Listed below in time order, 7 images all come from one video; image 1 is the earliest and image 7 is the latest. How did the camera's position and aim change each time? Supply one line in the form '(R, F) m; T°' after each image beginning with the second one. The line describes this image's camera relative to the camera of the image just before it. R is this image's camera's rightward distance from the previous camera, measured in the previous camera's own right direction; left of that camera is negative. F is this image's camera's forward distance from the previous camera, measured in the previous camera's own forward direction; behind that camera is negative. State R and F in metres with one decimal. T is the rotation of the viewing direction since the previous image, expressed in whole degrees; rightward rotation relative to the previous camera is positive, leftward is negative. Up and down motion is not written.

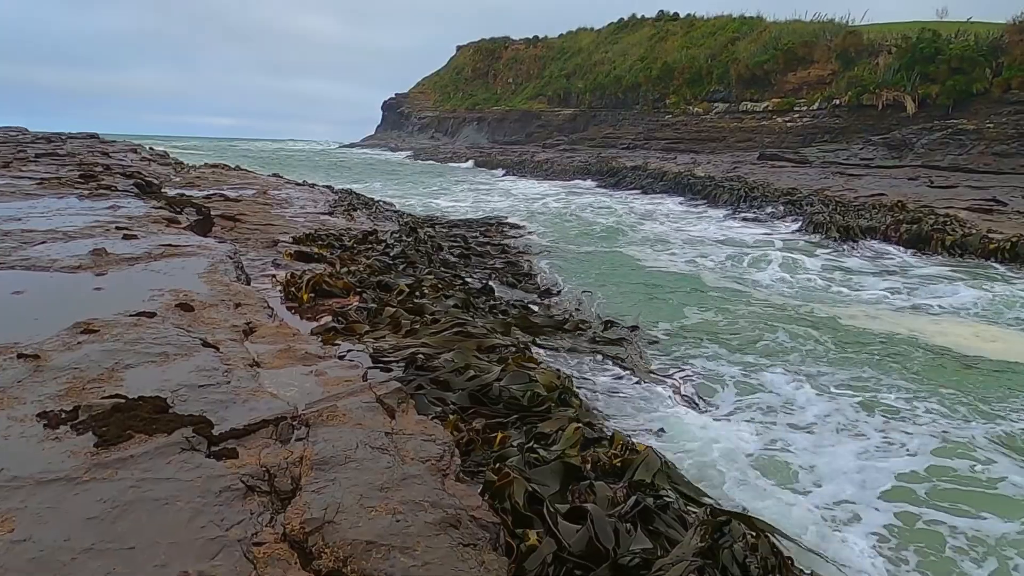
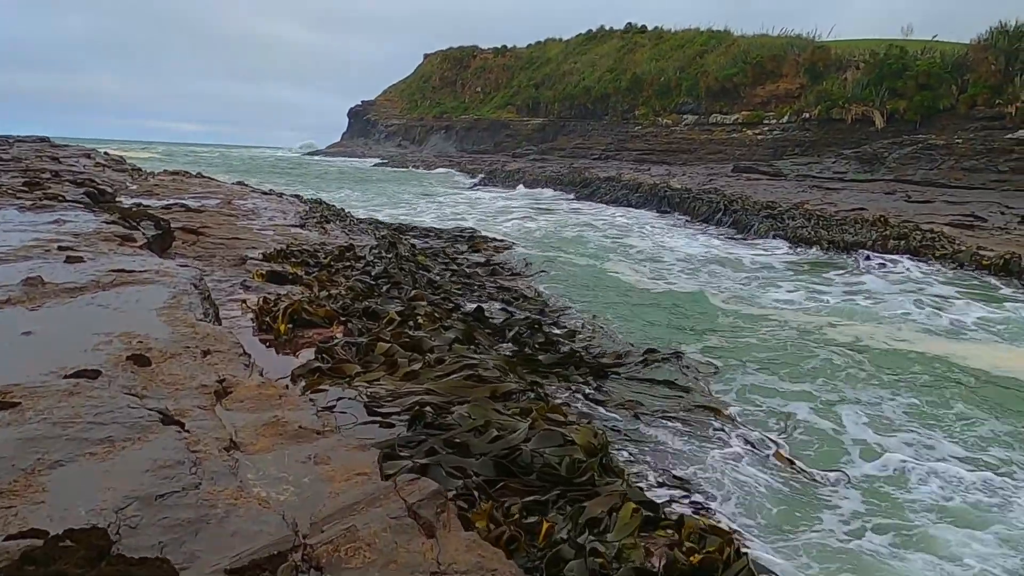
(-0.3, +0.6) m; +3°
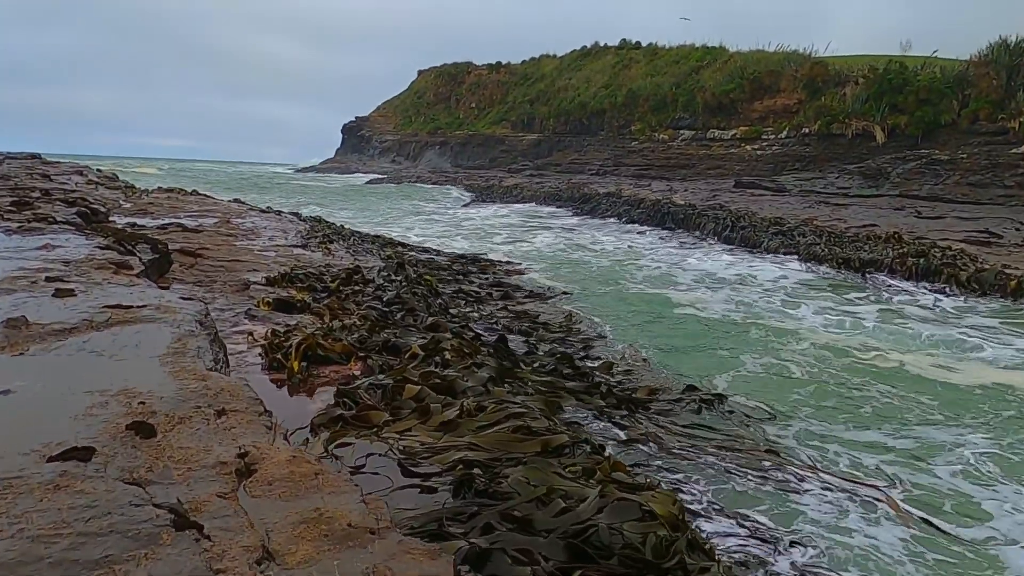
(-0.3, +0.4) m; +1°
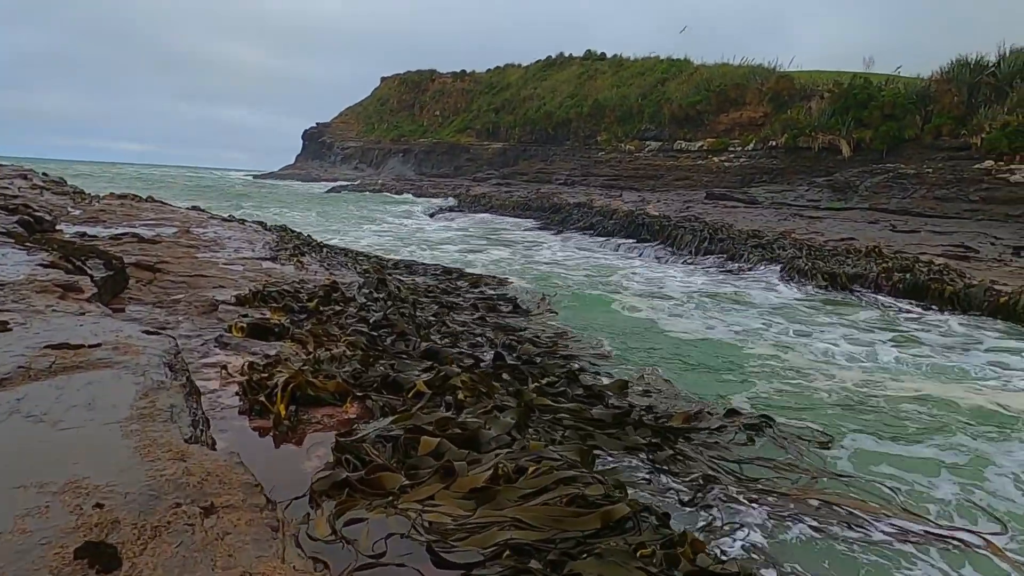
(-0.3, +0.6) m; +3°
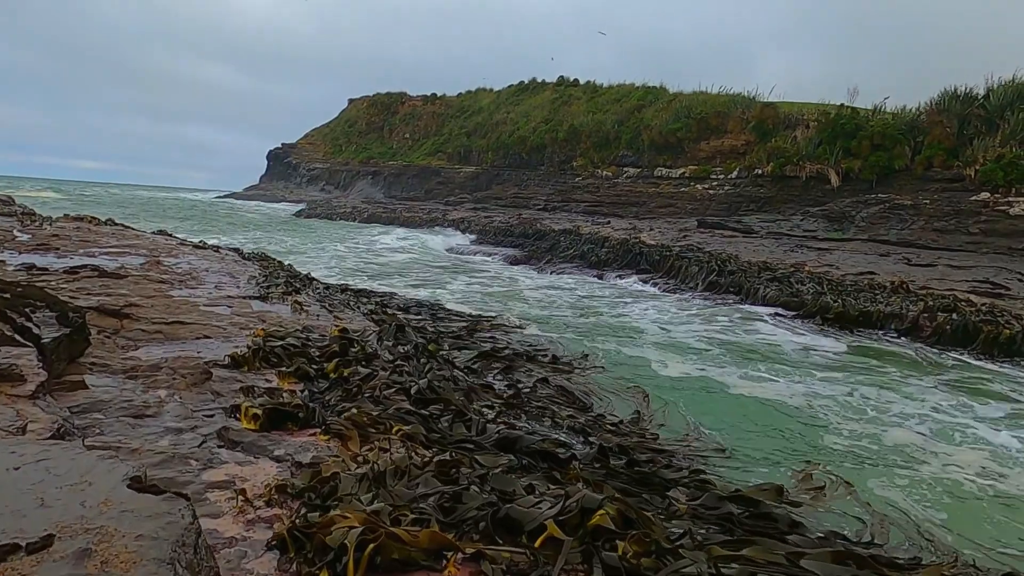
(-0.8, +1.3) m; +3°
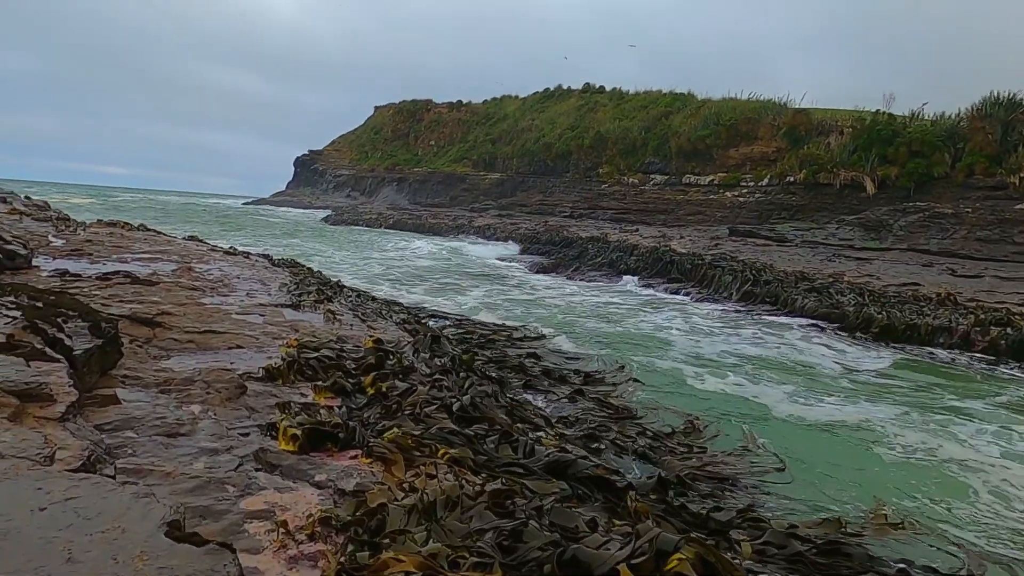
(-0.2, +0.2) m; -2°
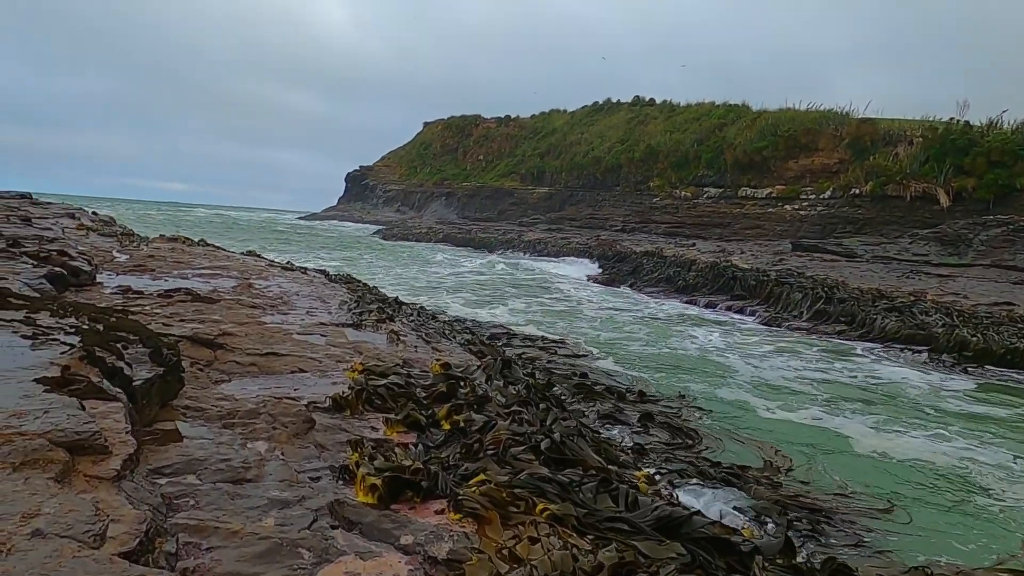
(-0.3, +0.4) m; -4°
